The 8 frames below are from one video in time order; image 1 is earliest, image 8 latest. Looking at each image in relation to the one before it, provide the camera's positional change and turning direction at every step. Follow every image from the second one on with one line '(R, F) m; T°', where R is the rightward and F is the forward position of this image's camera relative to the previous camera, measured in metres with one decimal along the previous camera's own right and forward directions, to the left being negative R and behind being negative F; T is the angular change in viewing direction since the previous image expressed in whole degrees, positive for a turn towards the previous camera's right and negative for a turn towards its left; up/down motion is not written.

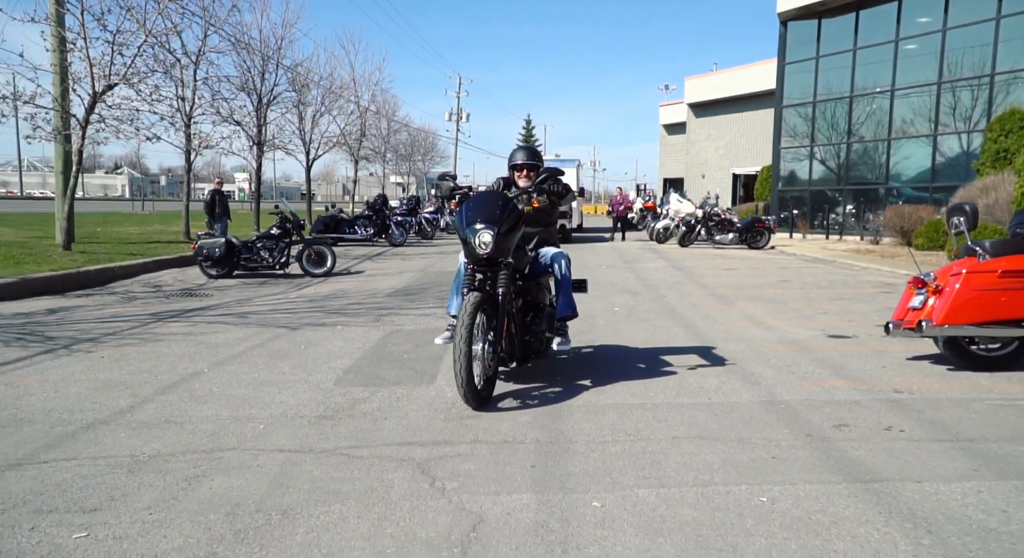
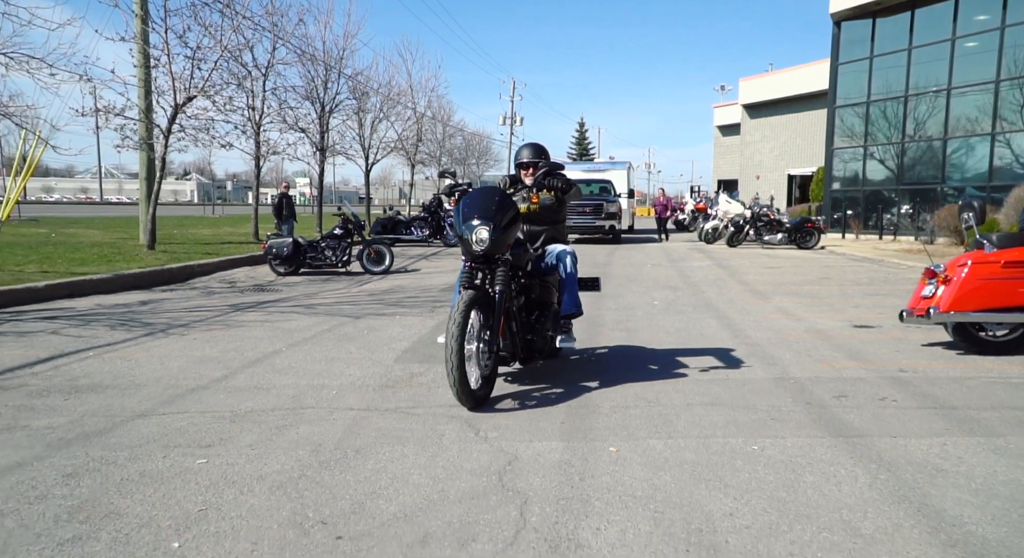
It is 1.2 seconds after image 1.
(+0.2, -0.9) m; -4°
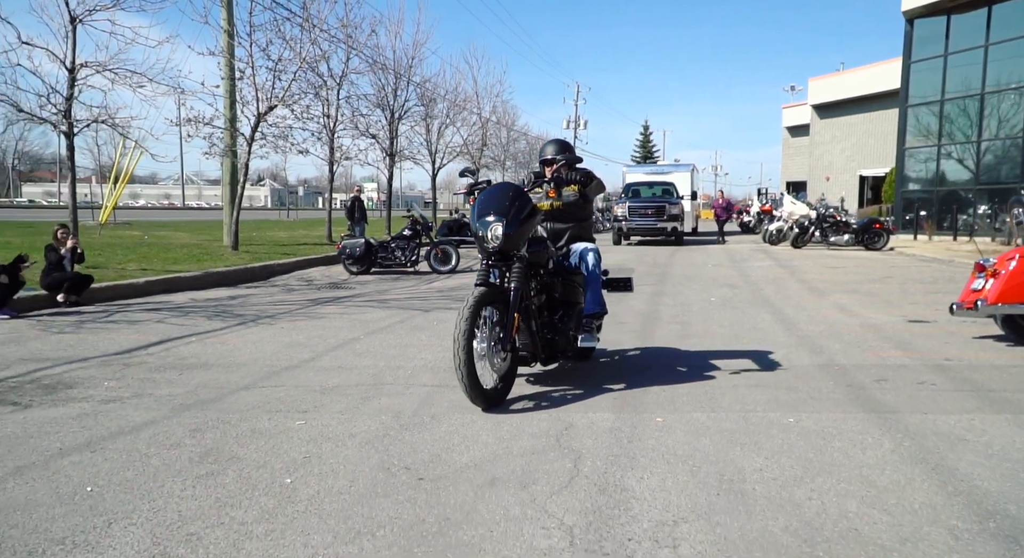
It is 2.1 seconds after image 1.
(0.0, -0.6) m; -5°
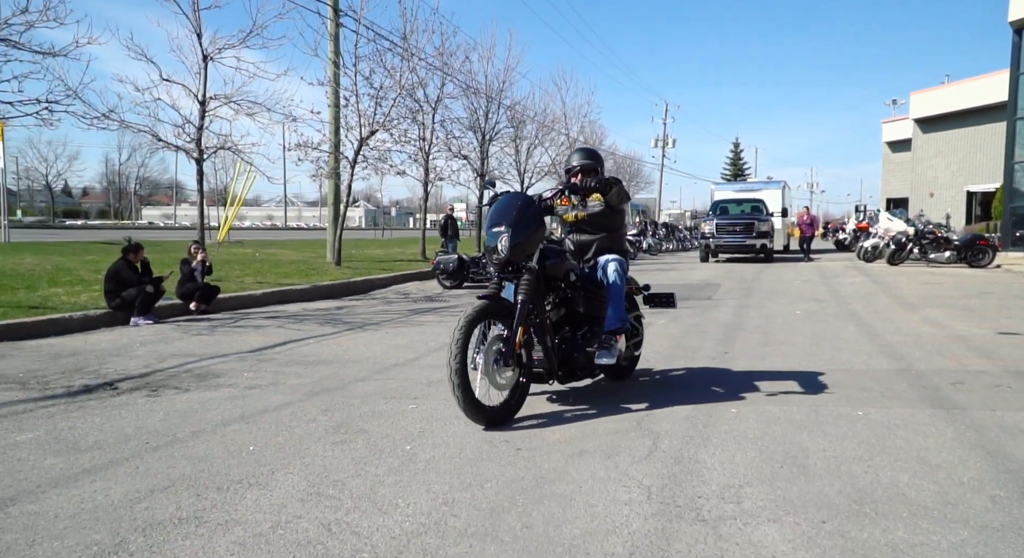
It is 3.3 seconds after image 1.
(0.0, -0.7) m; -6°
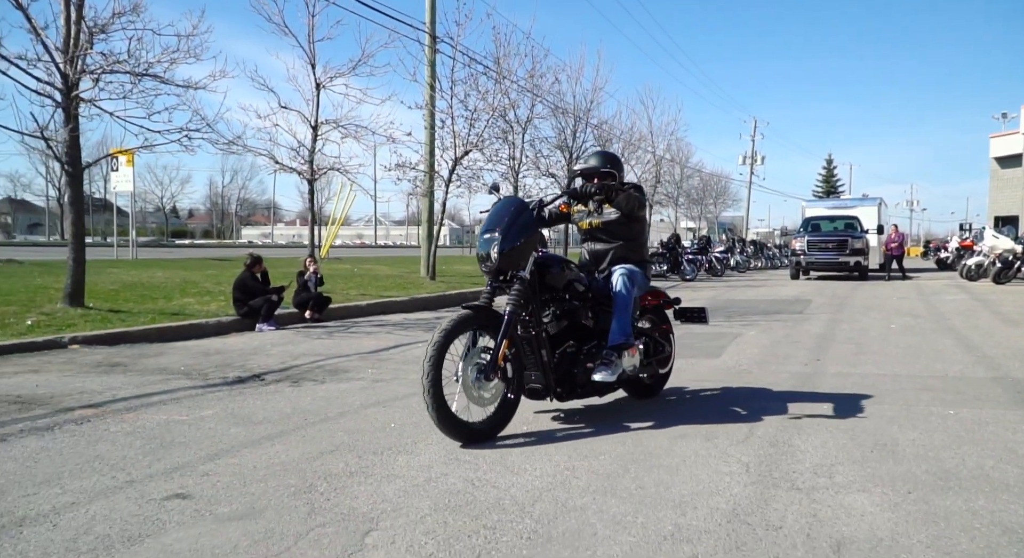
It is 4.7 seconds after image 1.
(-0.2, -0.6) m; -6°
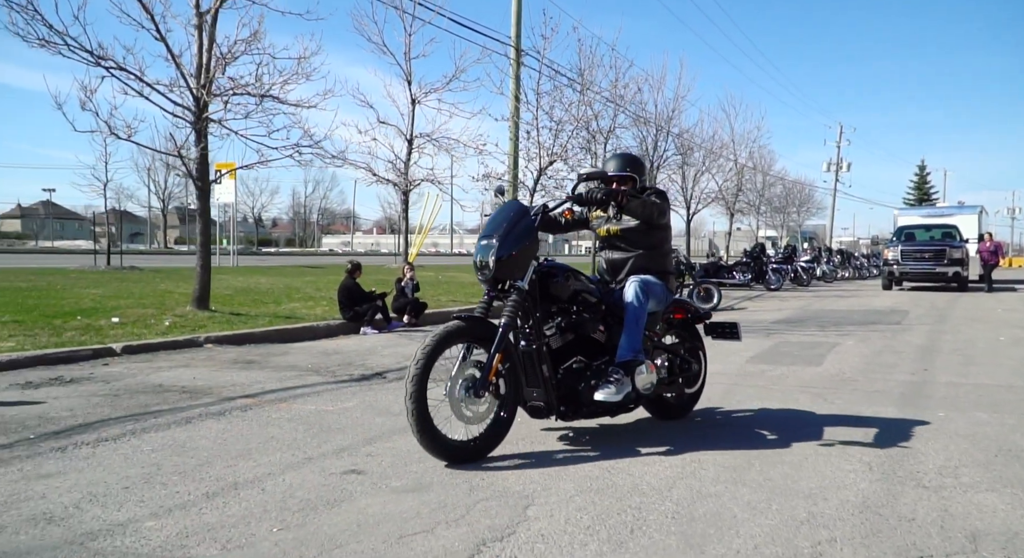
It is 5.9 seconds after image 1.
(-0.3, -0.4) m; -5°
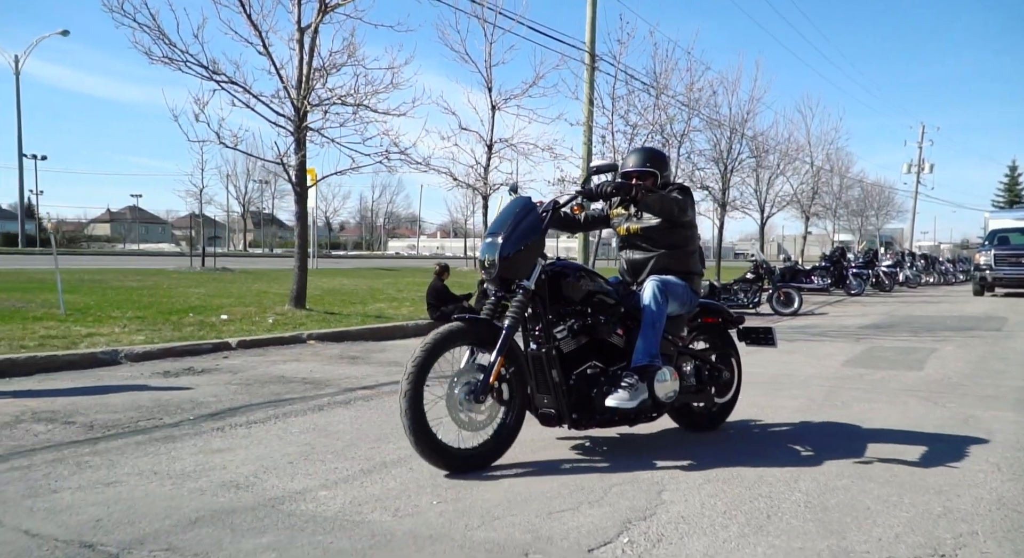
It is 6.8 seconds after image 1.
(-0.3, -0.2) m; -5°
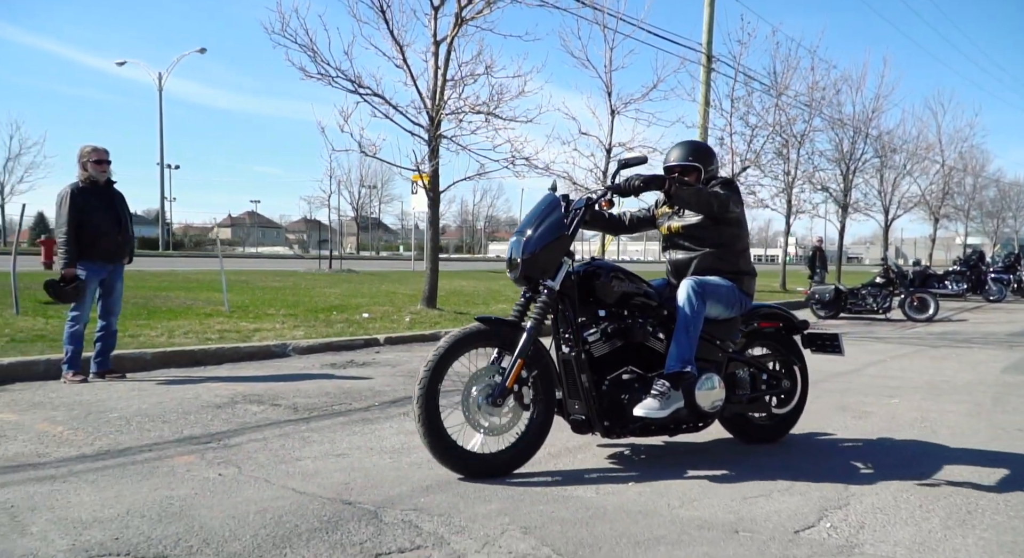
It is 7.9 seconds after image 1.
(-0.4, -0.2) m; -7°
